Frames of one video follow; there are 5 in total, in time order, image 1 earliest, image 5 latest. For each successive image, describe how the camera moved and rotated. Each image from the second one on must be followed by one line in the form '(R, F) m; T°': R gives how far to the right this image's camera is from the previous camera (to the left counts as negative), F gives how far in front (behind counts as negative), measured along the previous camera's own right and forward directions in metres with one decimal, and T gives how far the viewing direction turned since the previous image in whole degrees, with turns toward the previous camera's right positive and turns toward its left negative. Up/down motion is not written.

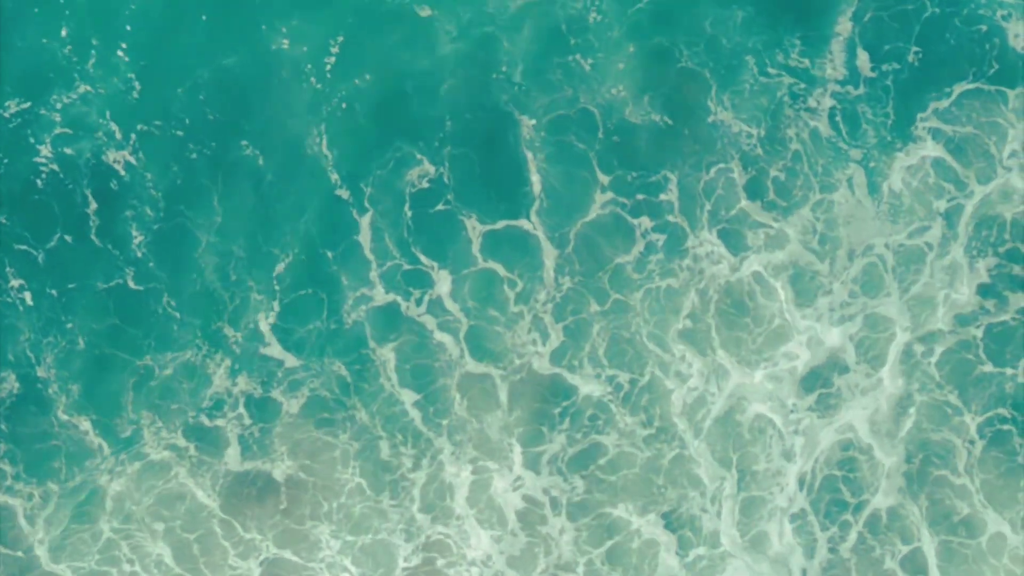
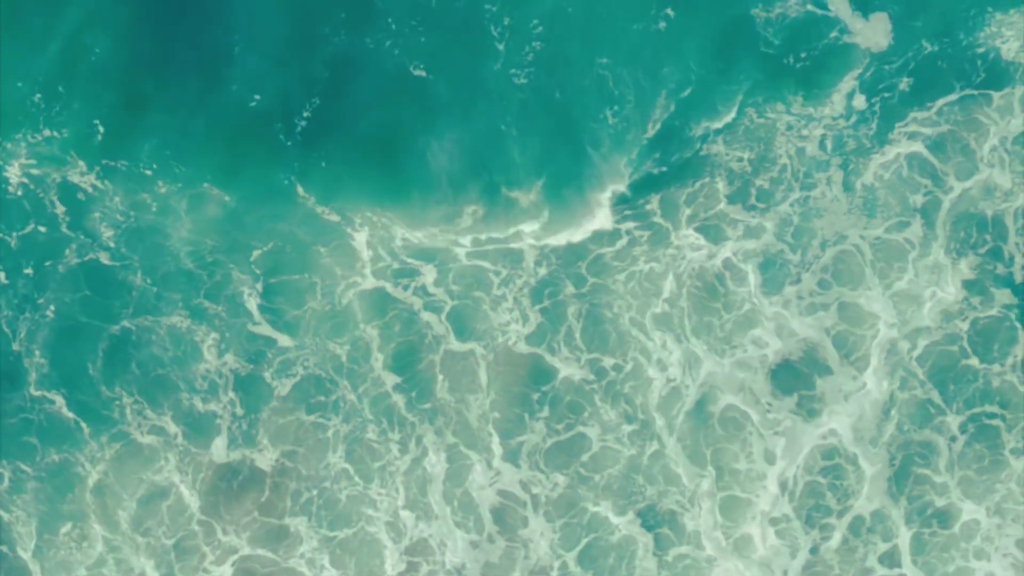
(+0.9, +3.0) m; +1°
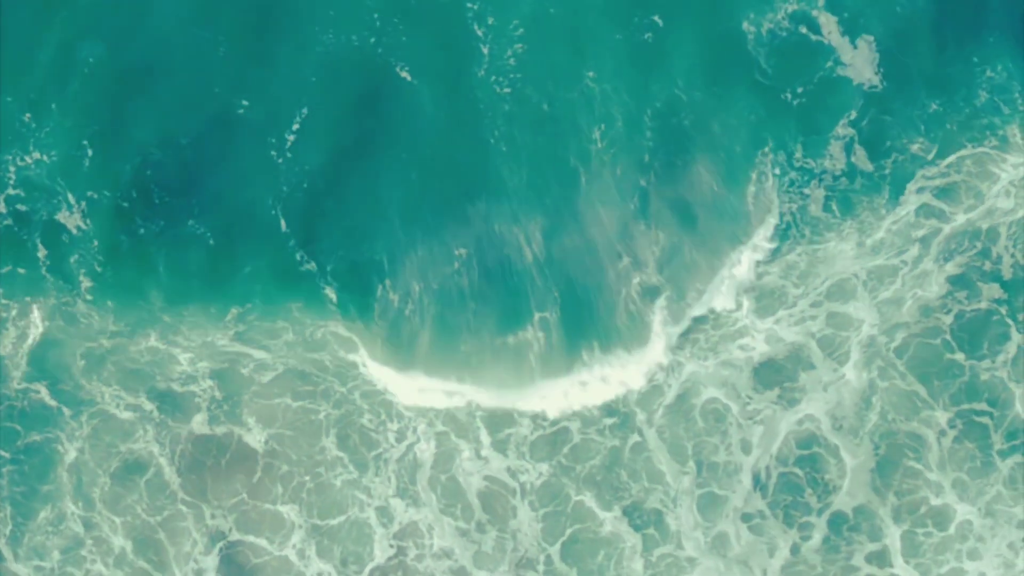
(+2.6, -0.7) m; 0°
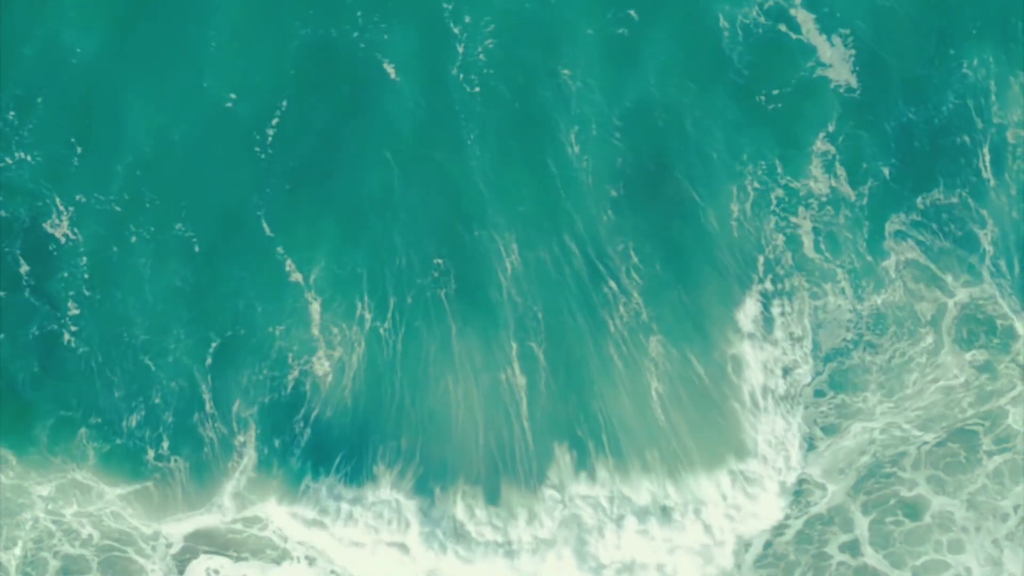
(+3.5, -0.8) m; 0°
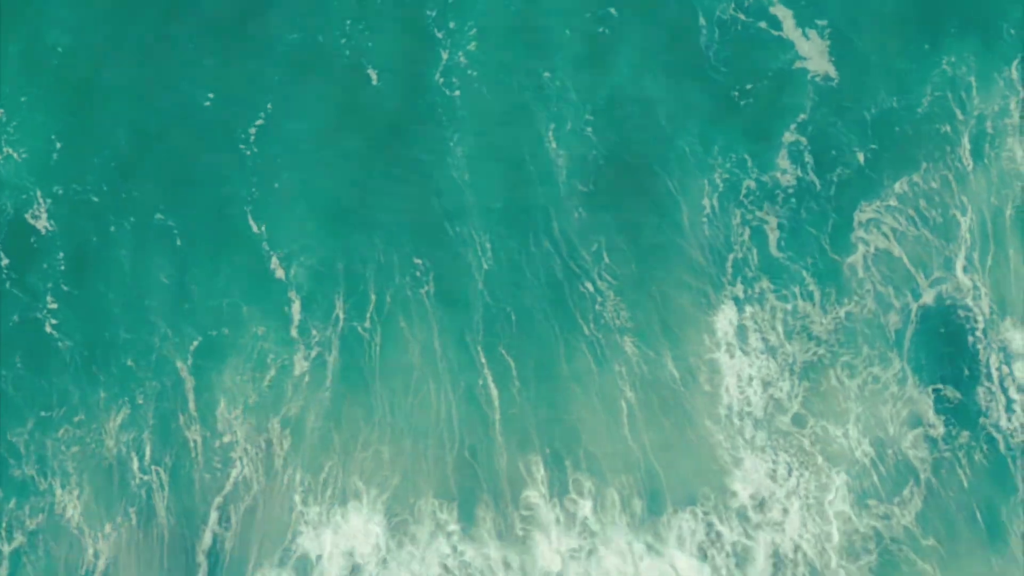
(+2.9, -0.7) m; 0°
